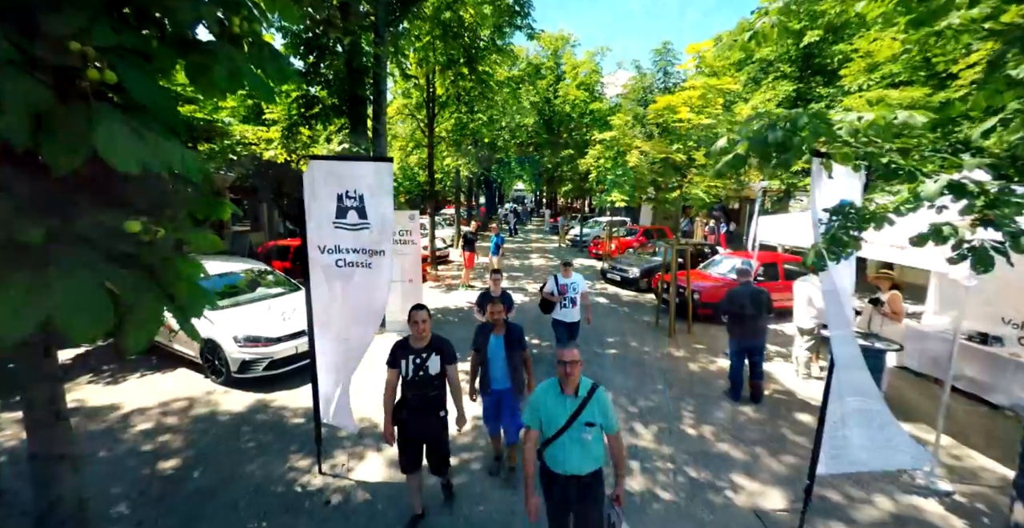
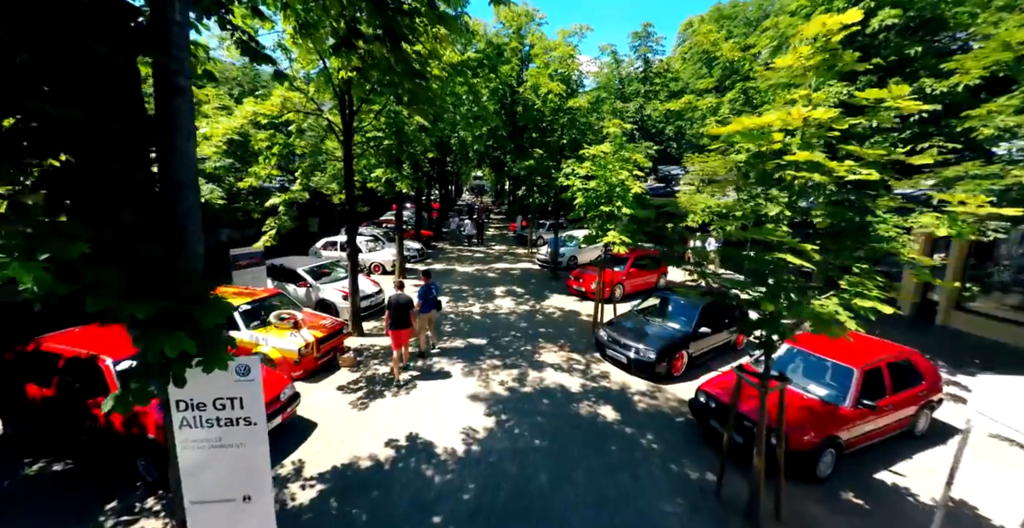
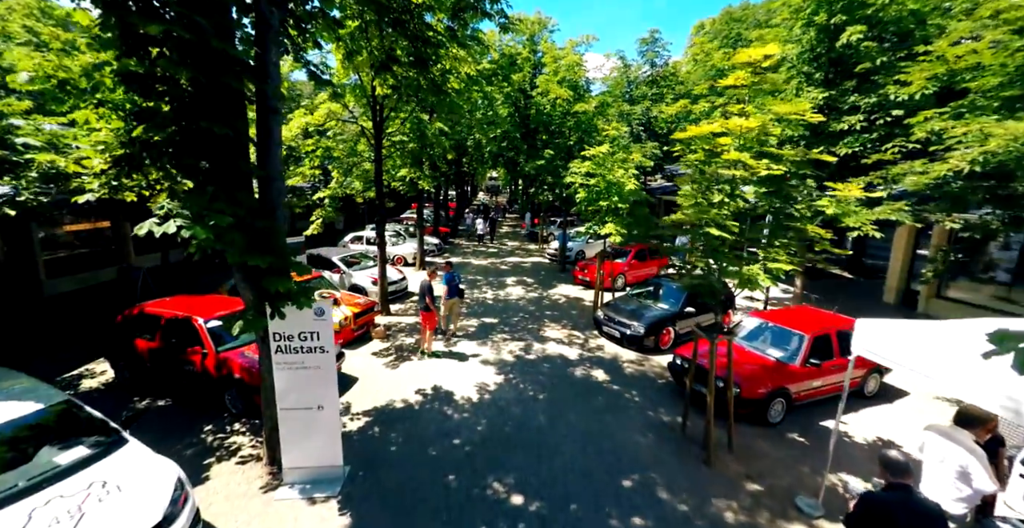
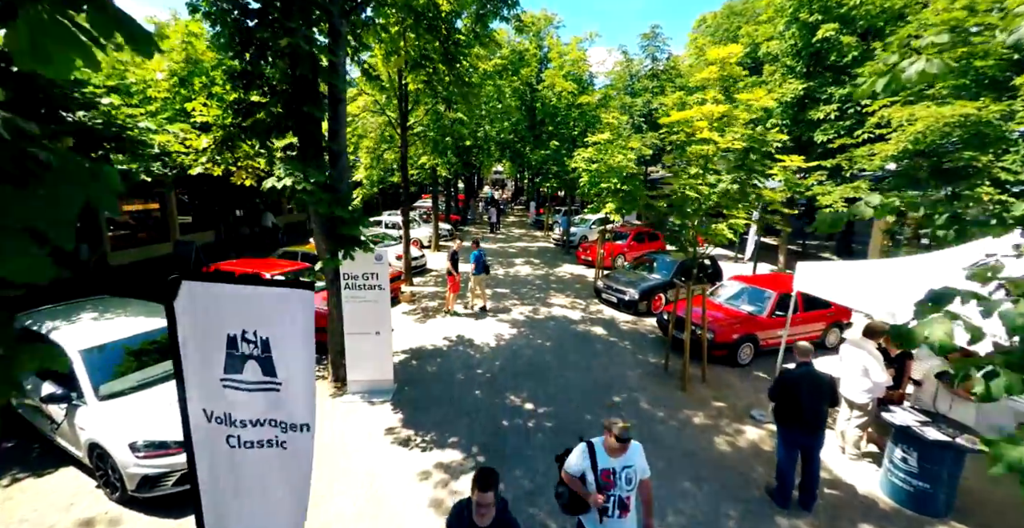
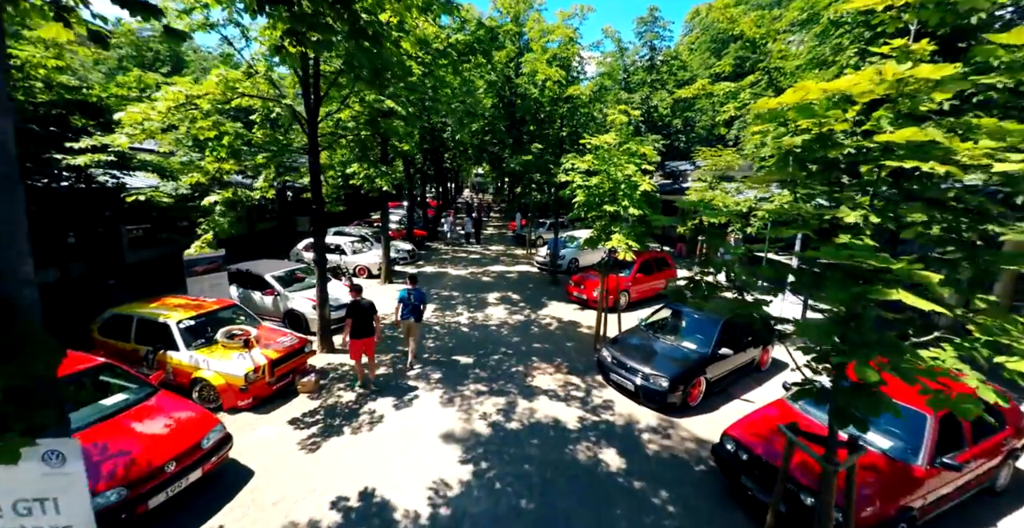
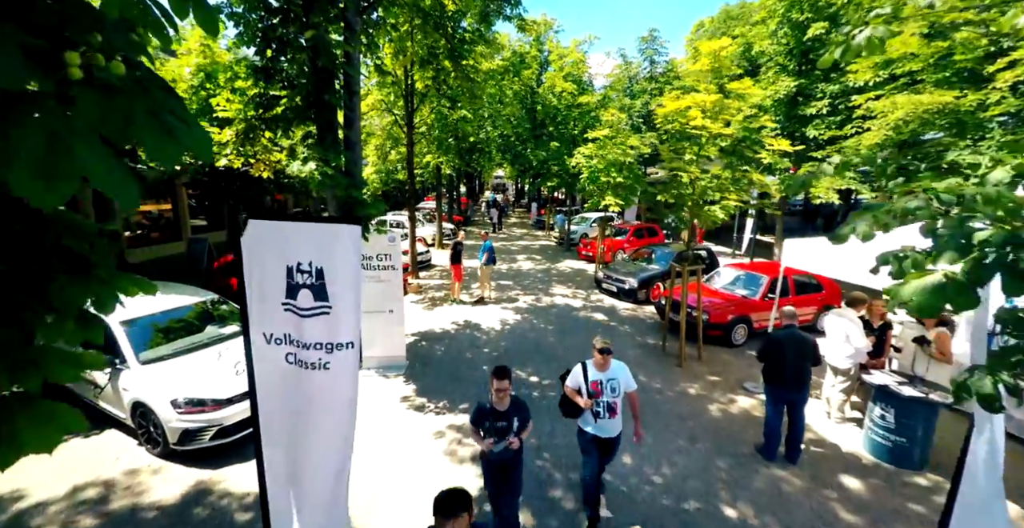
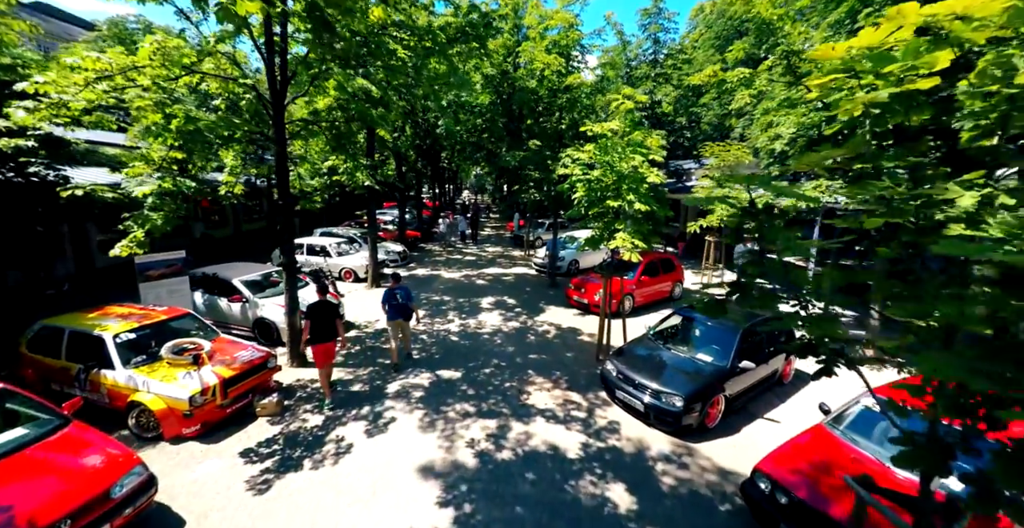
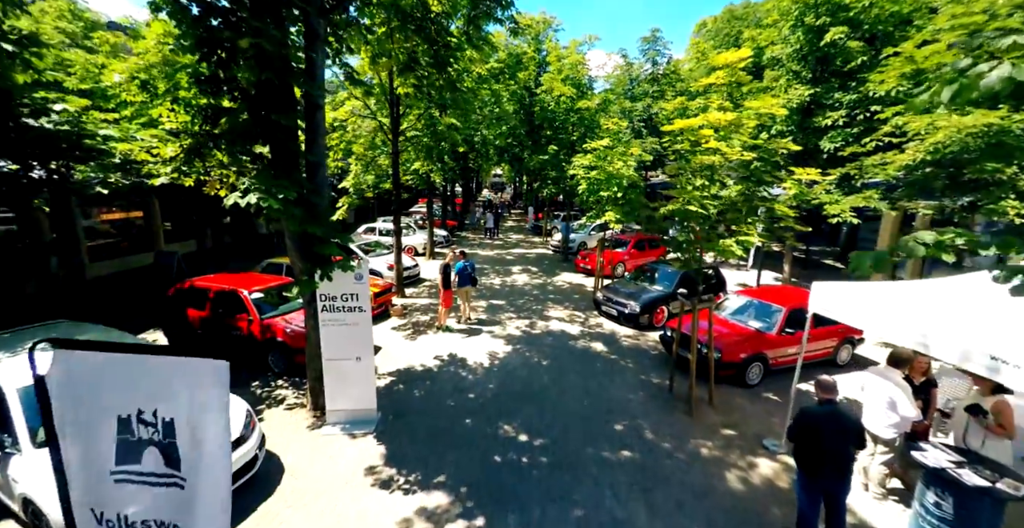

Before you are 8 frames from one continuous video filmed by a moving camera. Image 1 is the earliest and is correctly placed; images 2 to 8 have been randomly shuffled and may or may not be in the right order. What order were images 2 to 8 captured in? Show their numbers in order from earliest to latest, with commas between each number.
6, 4, 8, 3, 2, 5, 7
